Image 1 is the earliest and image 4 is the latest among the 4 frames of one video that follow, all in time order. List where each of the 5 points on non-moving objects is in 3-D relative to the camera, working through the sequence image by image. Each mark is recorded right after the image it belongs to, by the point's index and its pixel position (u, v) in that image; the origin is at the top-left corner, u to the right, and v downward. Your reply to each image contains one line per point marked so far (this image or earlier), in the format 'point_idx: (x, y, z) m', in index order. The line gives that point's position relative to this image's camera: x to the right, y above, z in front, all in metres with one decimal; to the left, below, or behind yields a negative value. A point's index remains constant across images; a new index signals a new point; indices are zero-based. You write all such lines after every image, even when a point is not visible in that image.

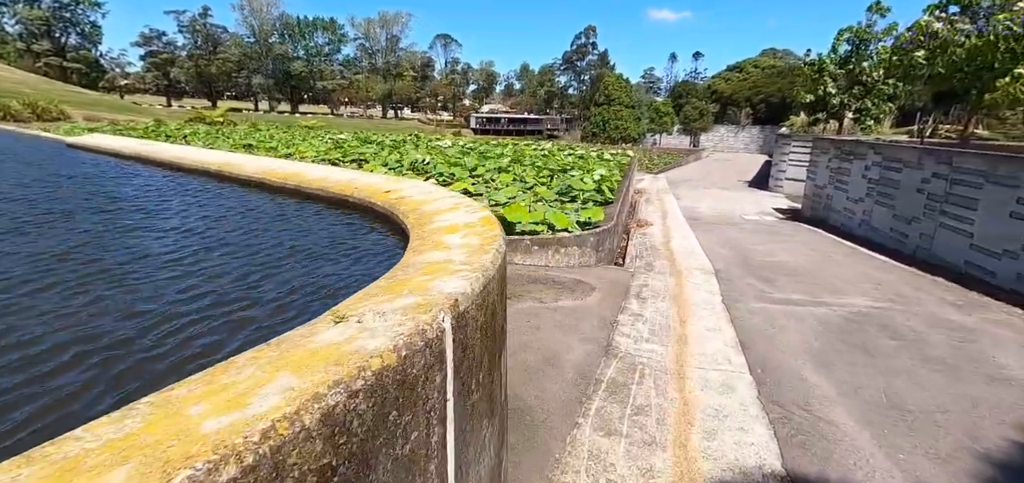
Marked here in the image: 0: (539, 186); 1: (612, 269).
0: (+0.4, +0.8, +7.4) m
1: (+1.0, -0.3, +5.2) m
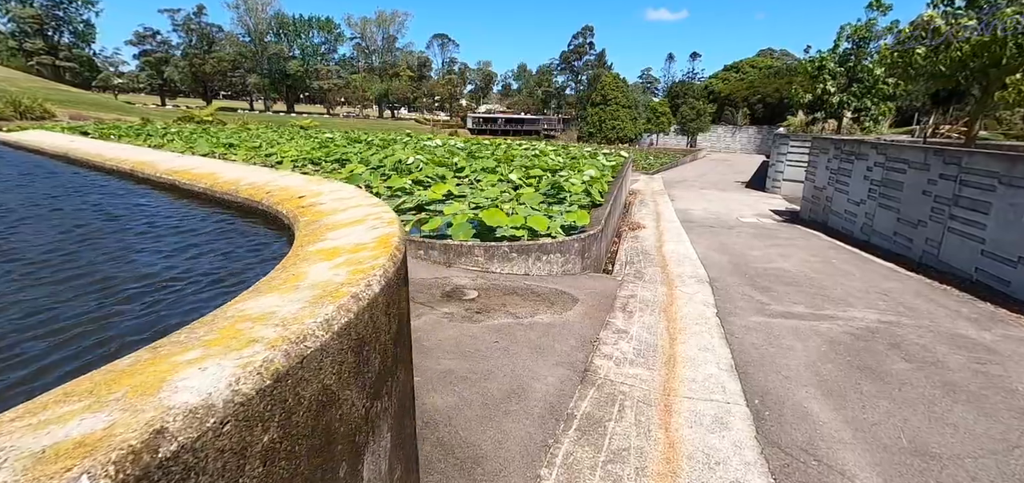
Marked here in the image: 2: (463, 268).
0: (+0.2, +0.7, +7.0) m
1: (+0.8, -0.3, +4.8) m
2: (-0.4, -0.2, +4.5) m
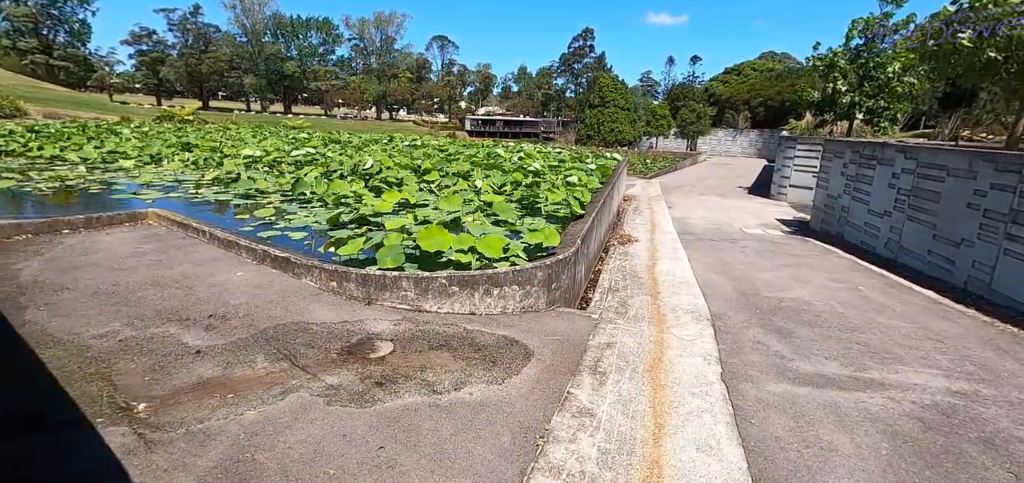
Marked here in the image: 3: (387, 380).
0: (-0.2, +0.5, +5.9) m
1: (+0.4, -0.5, +3.8) m
2: (-0.8, -0.4, +3.4) m
3: (-0.6, -0.7, +2.5) m
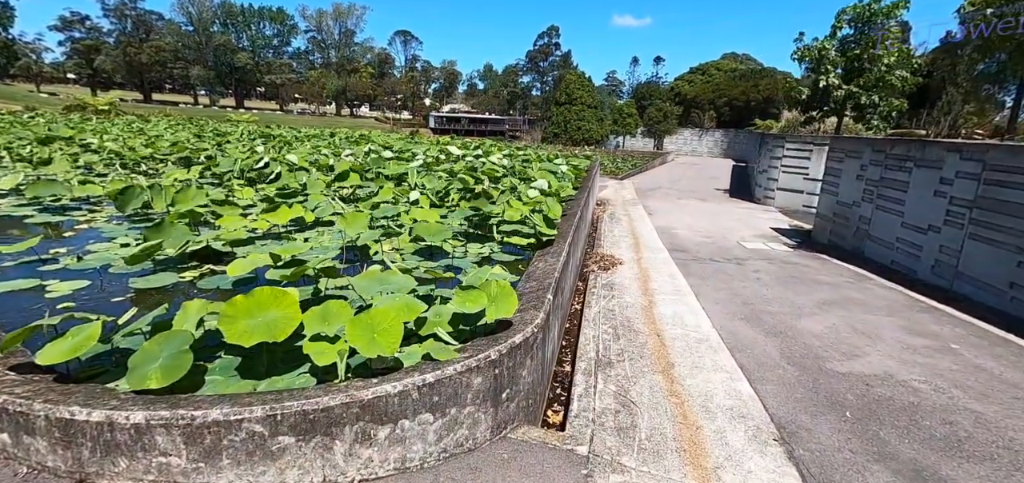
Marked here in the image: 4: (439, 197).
0: (-0.7, +0.2, +4.0) m
1: (+0.1, -0.8, +1.9) m
2: (-1.1, -0.7, +1.5) m
3: (-0.8, -0.9, +0.6) m
4: (-0.7, +0.5, +5.3) m
